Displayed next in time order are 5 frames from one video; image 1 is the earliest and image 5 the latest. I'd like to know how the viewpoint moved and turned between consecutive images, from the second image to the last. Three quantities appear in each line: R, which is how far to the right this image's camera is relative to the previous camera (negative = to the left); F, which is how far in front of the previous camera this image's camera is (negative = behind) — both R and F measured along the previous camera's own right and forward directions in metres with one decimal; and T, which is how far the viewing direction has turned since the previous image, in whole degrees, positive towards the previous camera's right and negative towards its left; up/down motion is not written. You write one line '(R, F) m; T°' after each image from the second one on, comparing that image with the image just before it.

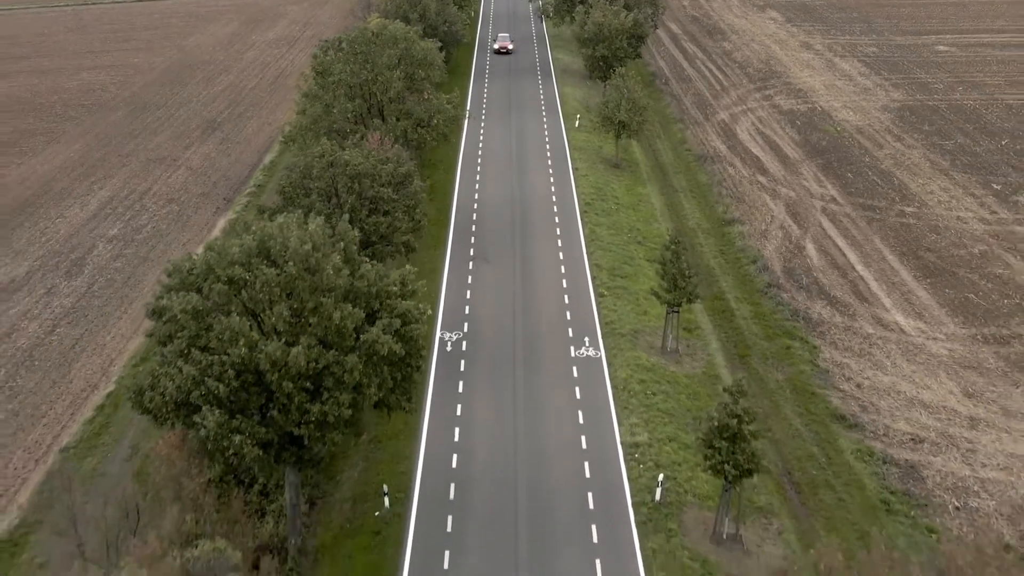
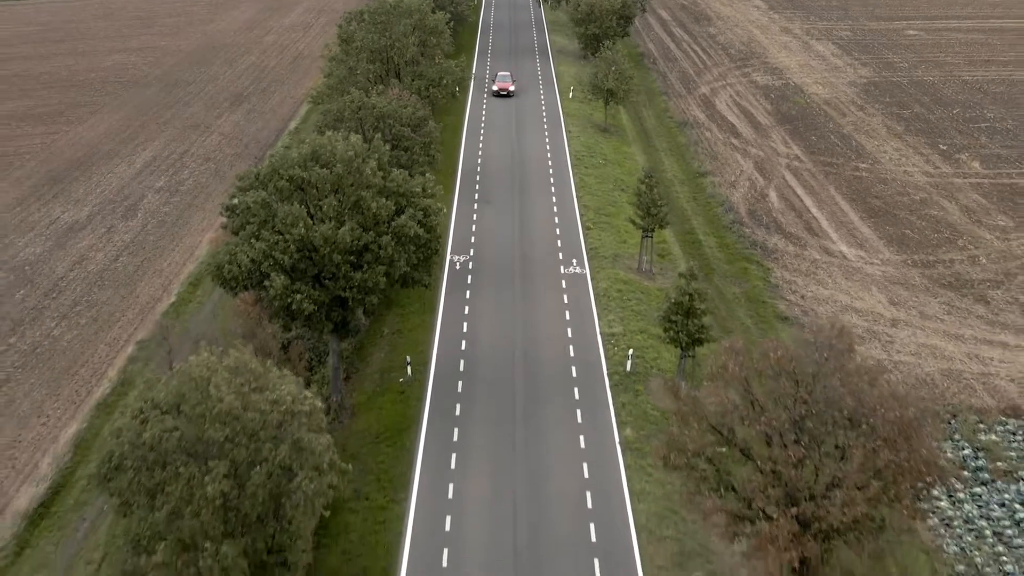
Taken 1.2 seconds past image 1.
(+0.1, -6.2) m; 0°
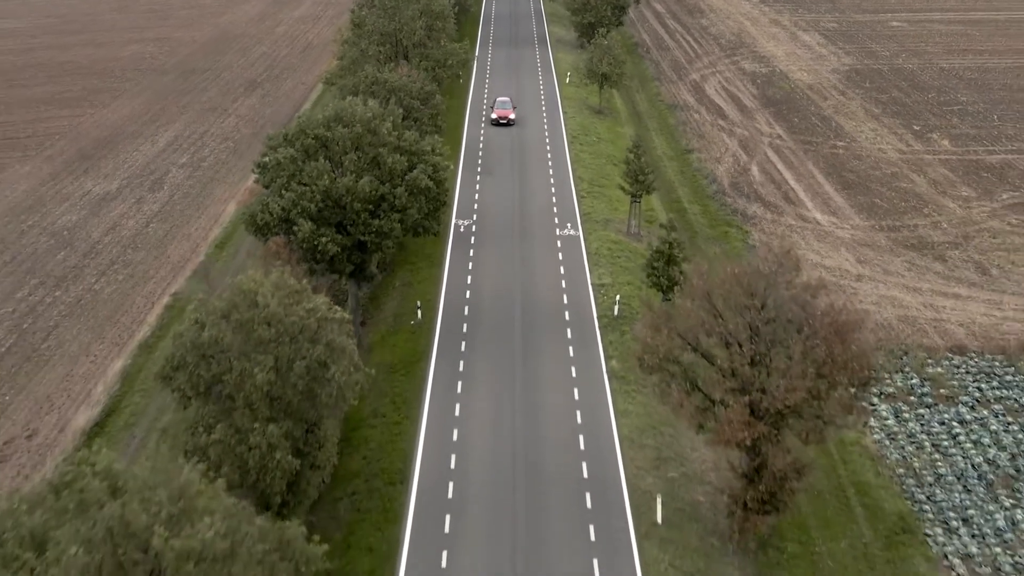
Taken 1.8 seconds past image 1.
(0.0, -3.7) m; 0°
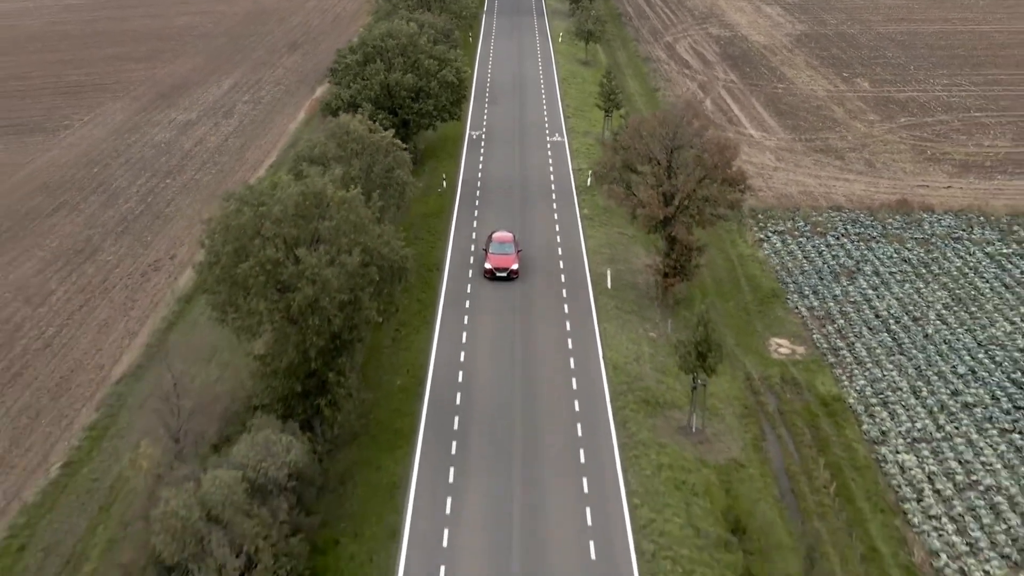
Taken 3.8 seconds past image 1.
(+0.1, -13.1) m; 0°
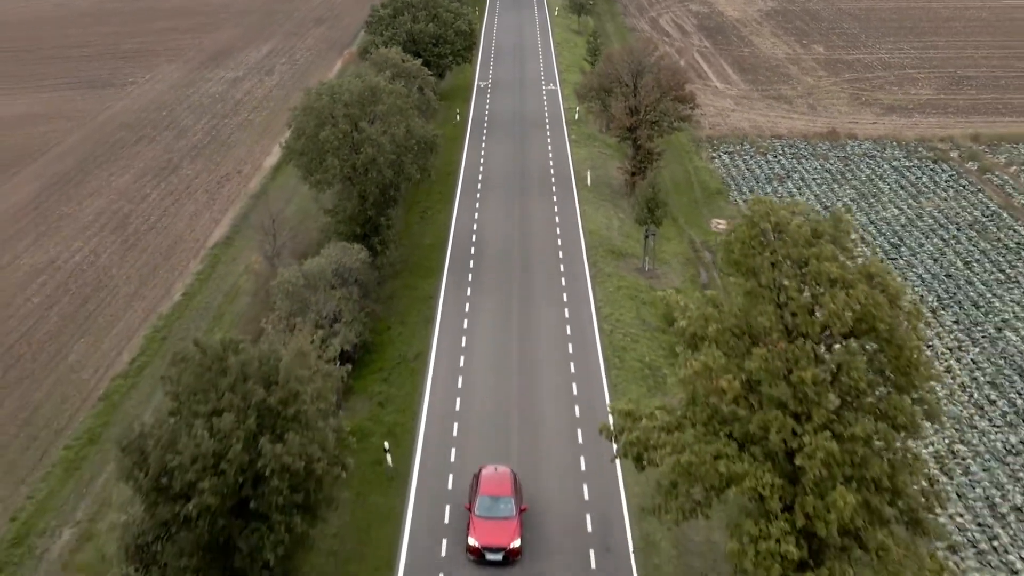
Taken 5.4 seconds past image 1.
(+0.1, -10.7) m; 0°
